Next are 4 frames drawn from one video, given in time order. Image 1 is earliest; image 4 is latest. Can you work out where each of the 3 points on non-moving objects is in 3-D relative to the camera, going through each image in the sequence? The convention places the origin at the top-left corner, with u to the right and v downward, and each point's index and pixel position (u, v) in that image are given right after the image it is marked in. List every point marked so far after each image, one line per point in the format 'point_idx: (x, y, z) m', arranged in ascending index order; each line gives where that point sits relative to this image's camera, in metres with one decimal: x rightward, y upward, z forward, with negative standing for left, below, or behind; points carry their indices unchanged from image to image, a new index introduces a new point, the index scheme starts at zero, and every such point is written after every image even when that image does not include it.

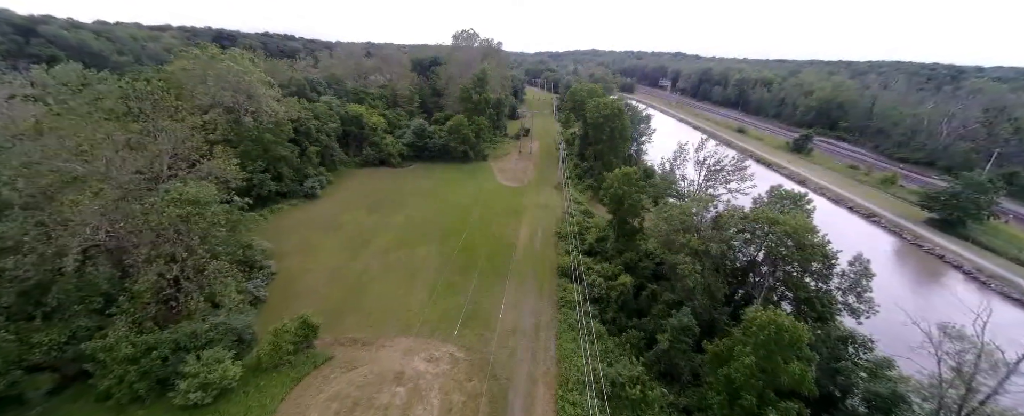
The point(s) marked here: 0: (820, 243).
0: (+14.7, -1.7, +16.7) m
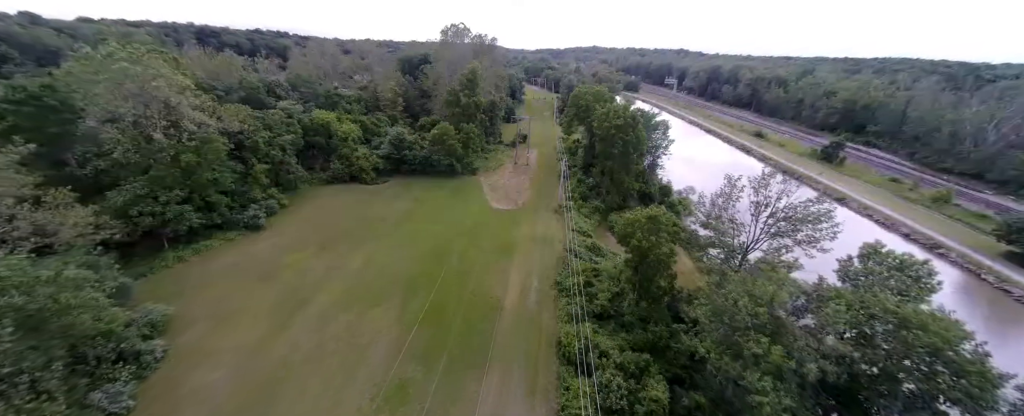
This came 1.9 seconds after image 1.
0: (+13.8, -4.5, +10.3) m
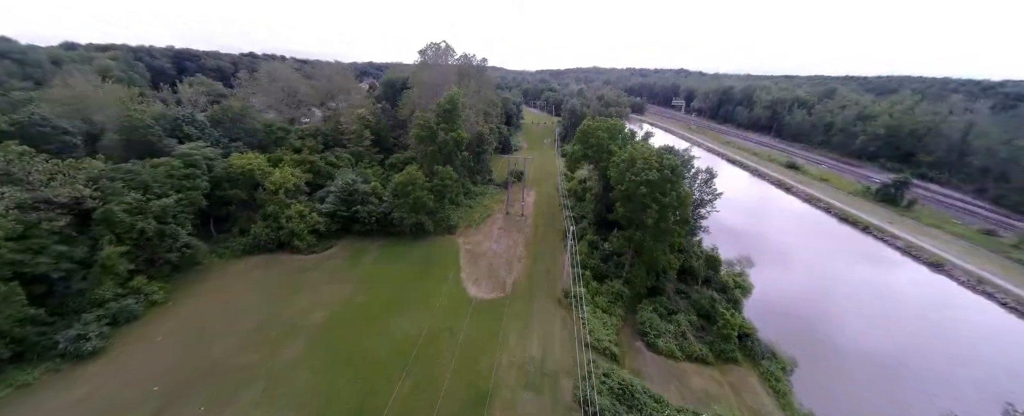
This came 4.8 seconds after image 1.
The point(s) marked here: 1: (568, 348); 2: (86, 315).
0: (+12.7, -9.1, -0.2) m
1: (+2.9, -7.5, +18.9) m
2: (-21.8, -5.5, +17.9) m
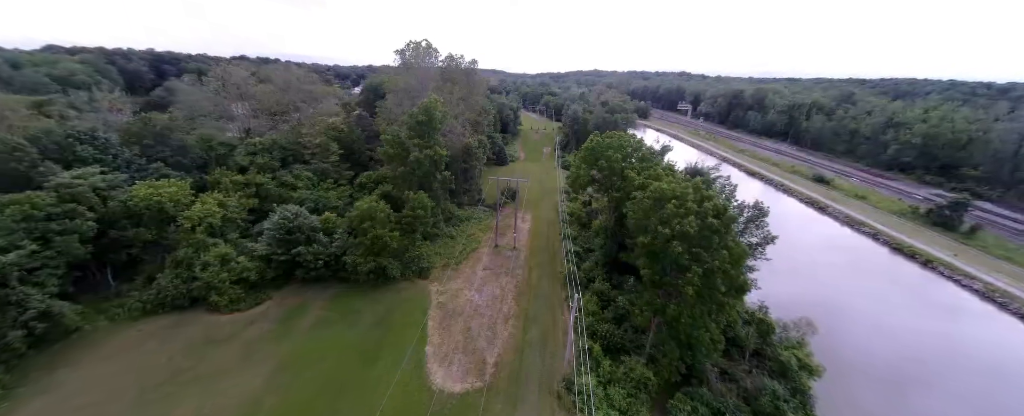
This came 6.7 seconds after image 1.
0: (+11.7, -11.6, -6.7) m
1: (+2.0, -10.1, +12.5) m
2: (-22.7, -8.1, +11.5) m
